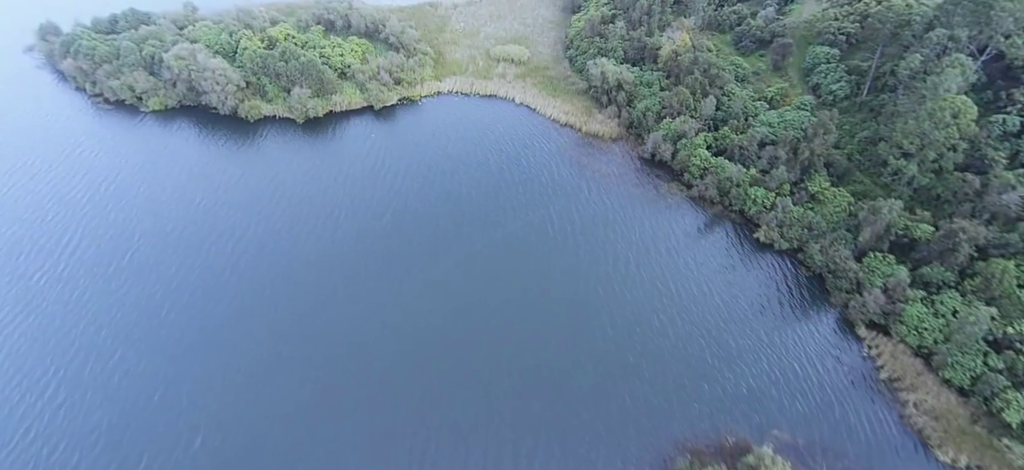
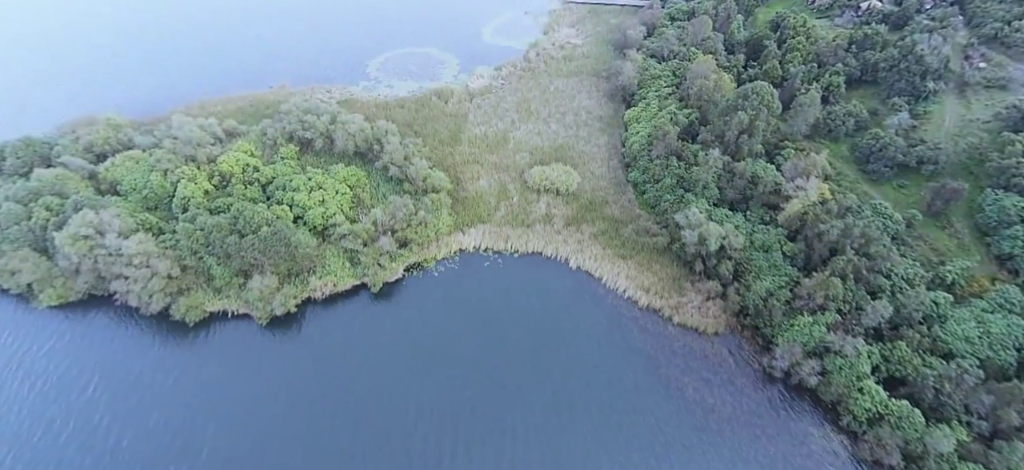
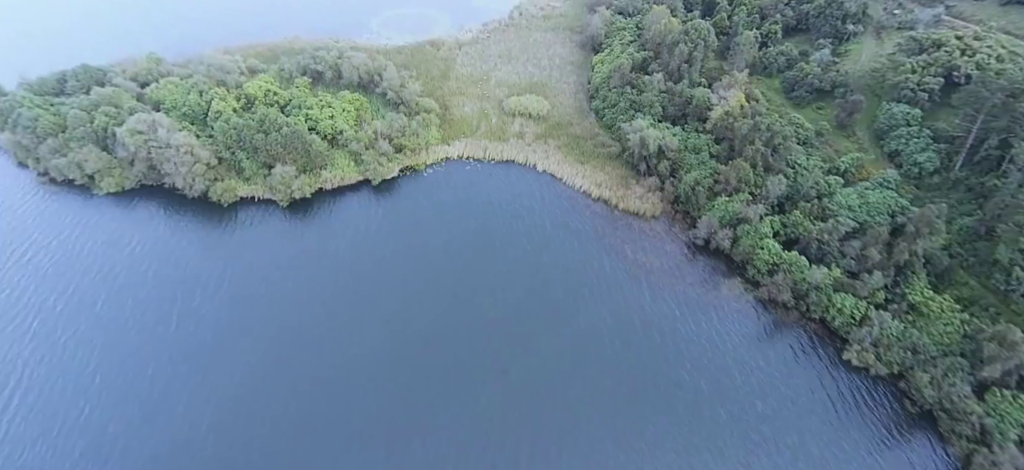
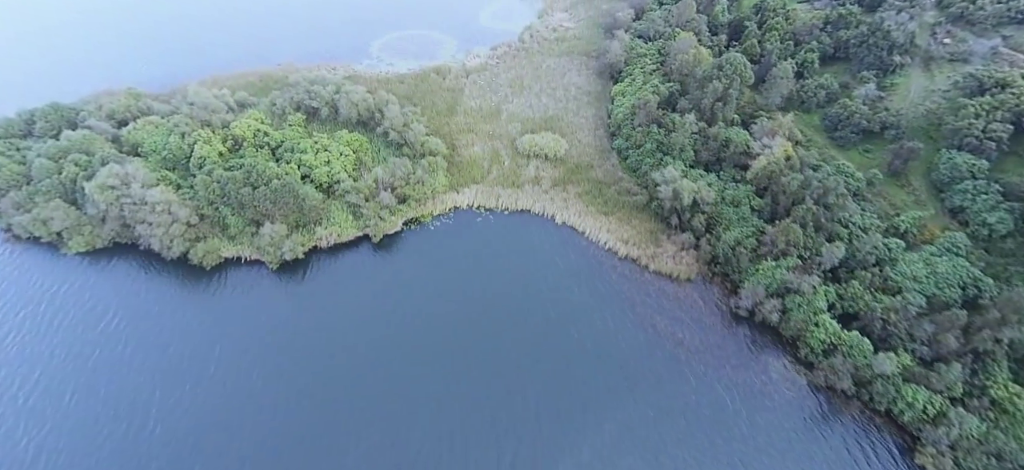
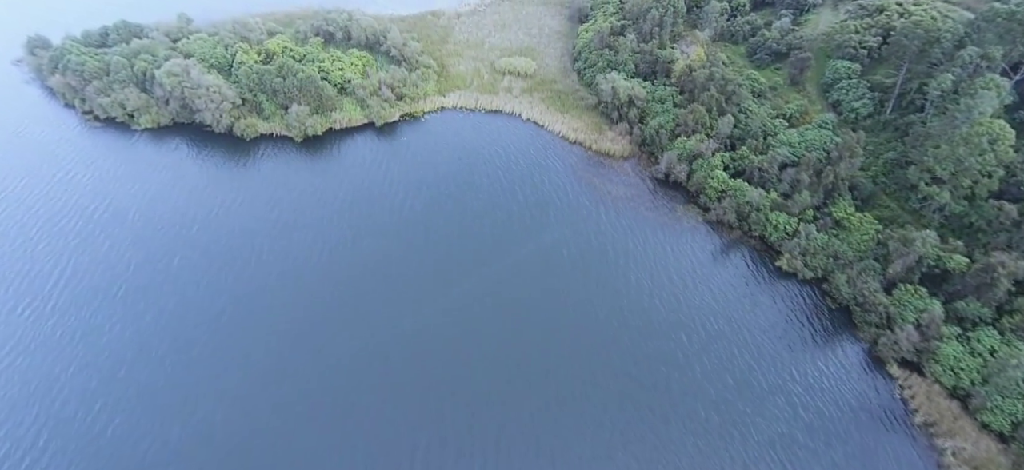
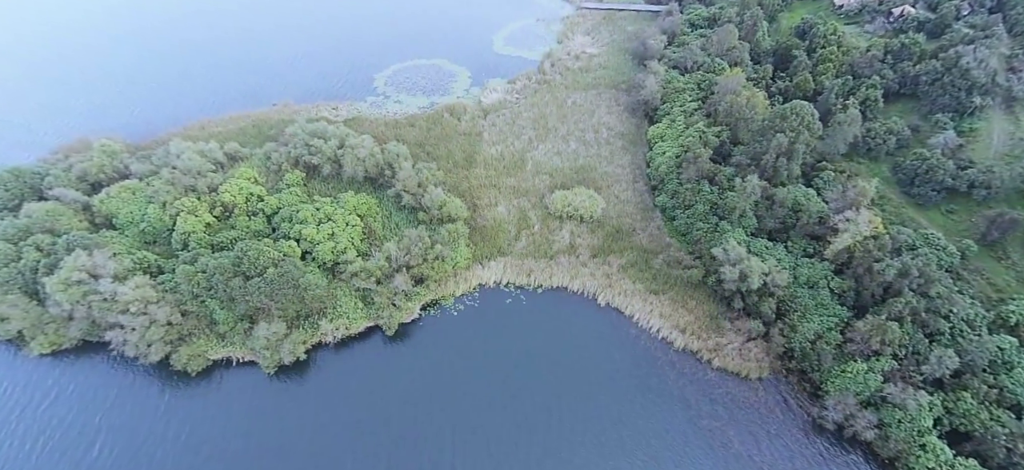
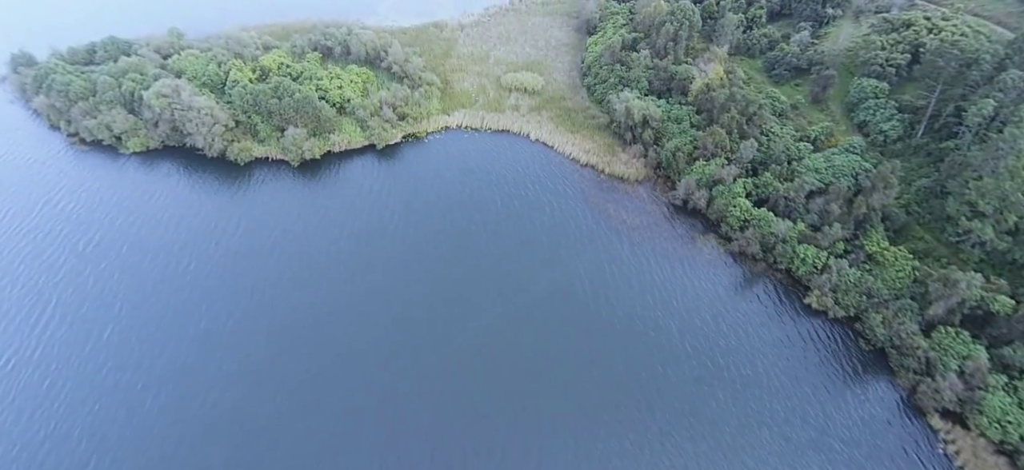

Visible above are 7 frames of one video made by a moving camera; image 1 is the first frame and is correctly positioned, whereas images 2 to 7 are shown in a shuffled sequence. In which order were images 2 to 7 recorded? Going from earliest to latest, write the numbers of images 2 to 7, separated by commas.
5, 7, 3, 4, 2, 6
